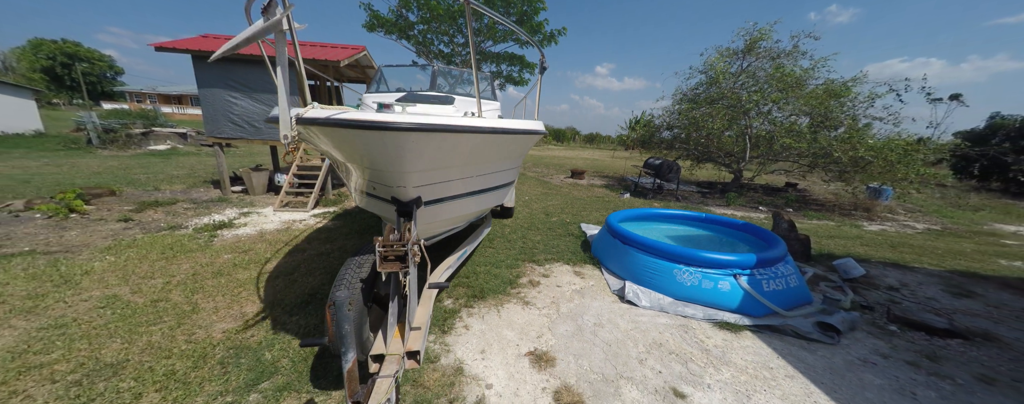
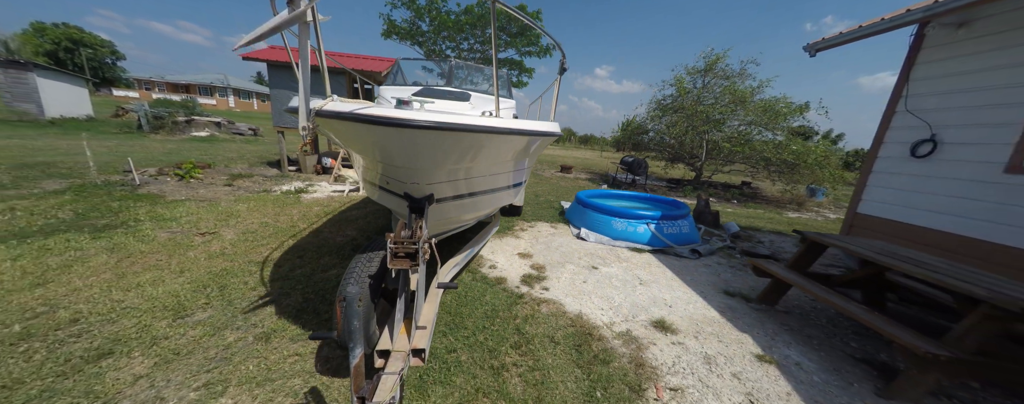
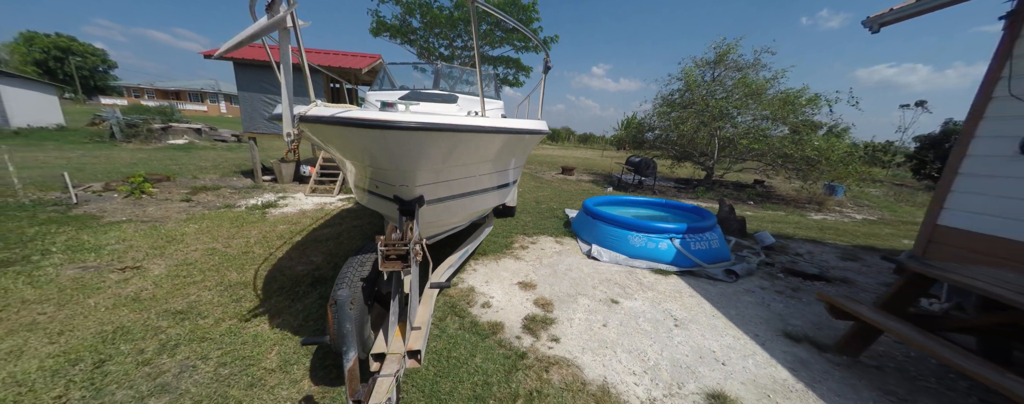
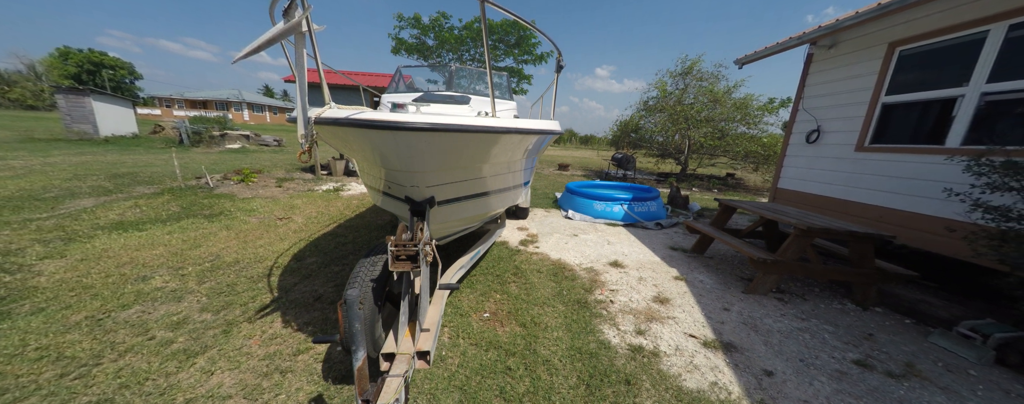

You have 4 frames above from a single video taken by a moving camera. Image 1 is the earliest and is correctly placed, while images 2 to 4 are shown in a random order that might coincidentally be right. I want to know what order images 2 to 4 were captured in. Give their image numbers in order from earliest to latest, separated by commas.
3, 2, 4
